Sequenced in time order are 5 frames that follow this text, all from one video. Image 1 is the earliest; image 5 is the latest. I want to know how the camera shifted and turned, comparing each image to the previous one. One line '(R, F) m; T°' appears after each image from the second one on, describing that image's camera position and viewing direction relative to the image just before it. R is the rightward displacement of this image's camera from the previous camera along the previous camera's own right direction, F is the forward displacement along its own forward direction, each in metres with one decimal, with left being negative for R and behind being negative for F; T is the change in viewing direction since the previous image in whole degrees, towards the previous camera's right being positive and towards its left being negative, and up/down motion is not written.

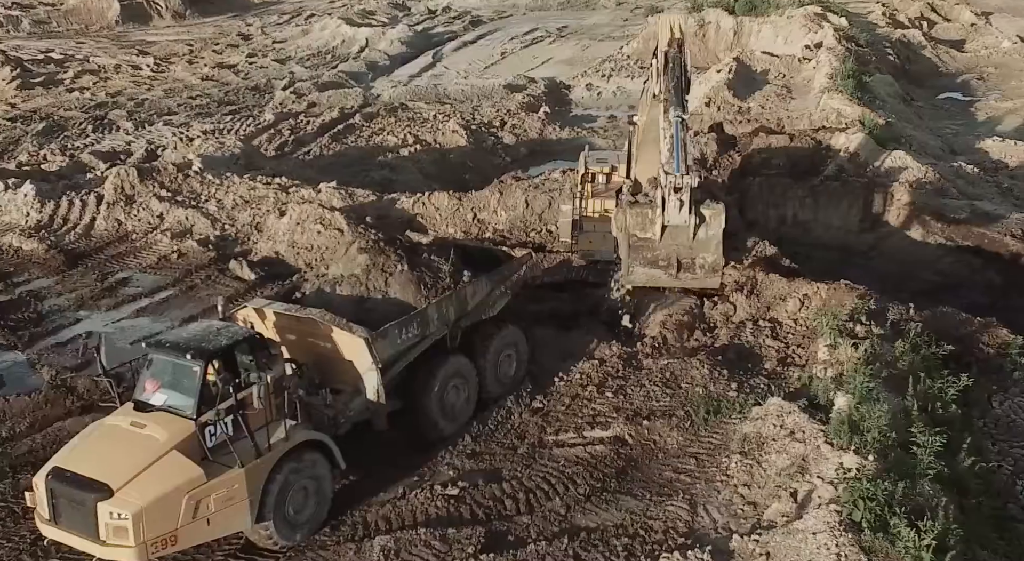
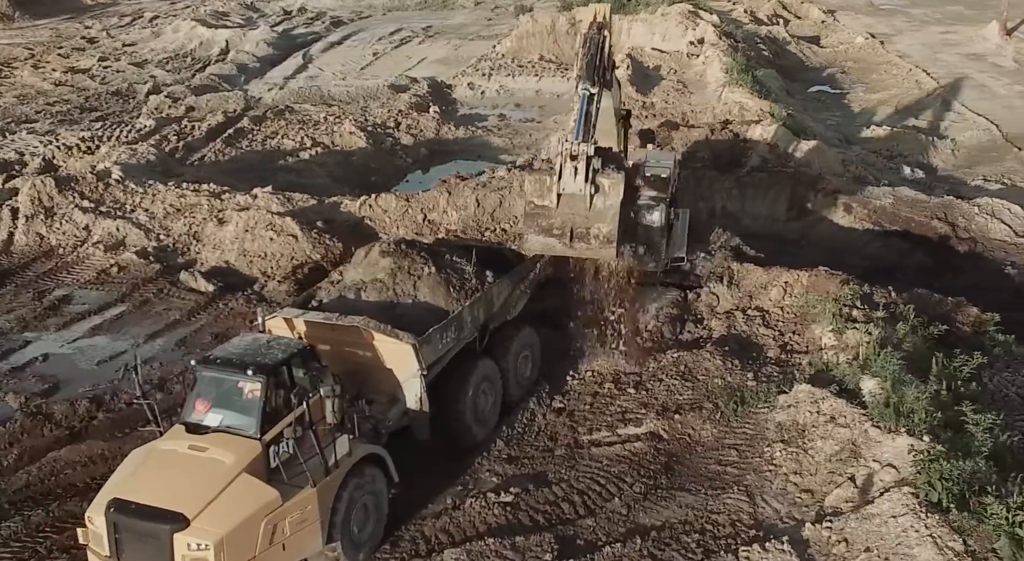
(-1.2, +0.3) m; +7°
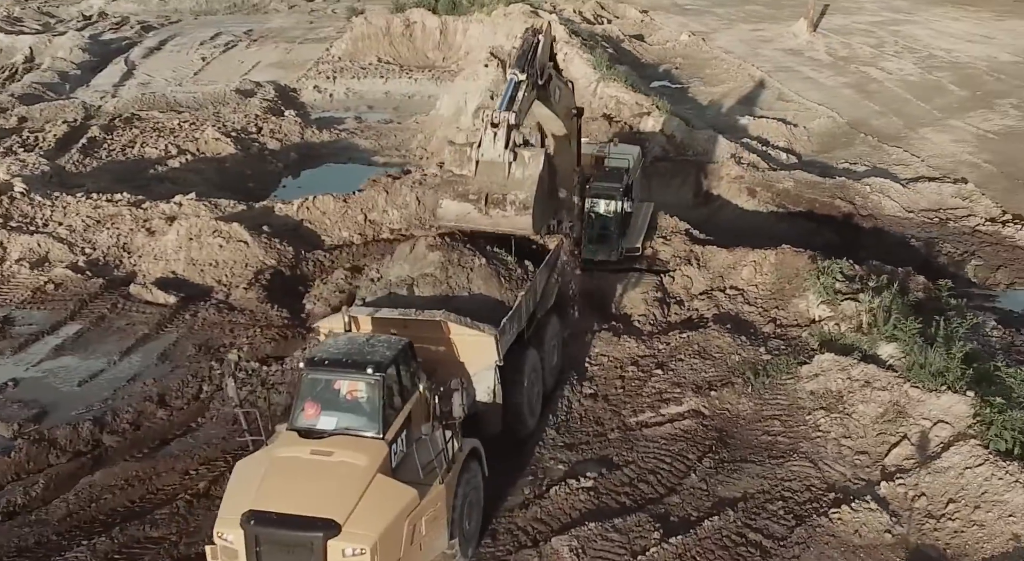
(-1.6, +0.2) m; +9°
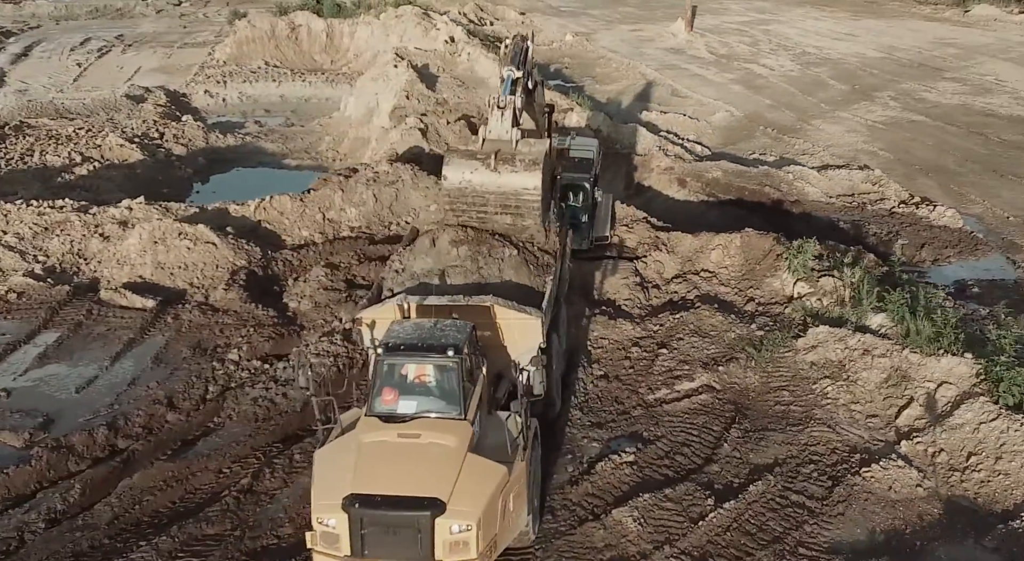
(-1.0, -0.1) m; +6°
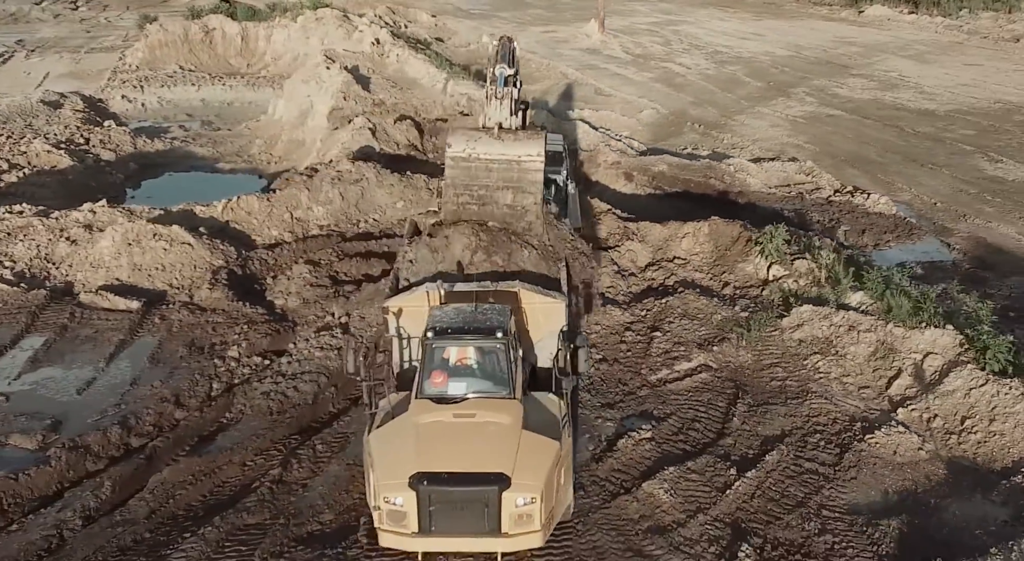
(-0.7, -0.2) m; +4°
